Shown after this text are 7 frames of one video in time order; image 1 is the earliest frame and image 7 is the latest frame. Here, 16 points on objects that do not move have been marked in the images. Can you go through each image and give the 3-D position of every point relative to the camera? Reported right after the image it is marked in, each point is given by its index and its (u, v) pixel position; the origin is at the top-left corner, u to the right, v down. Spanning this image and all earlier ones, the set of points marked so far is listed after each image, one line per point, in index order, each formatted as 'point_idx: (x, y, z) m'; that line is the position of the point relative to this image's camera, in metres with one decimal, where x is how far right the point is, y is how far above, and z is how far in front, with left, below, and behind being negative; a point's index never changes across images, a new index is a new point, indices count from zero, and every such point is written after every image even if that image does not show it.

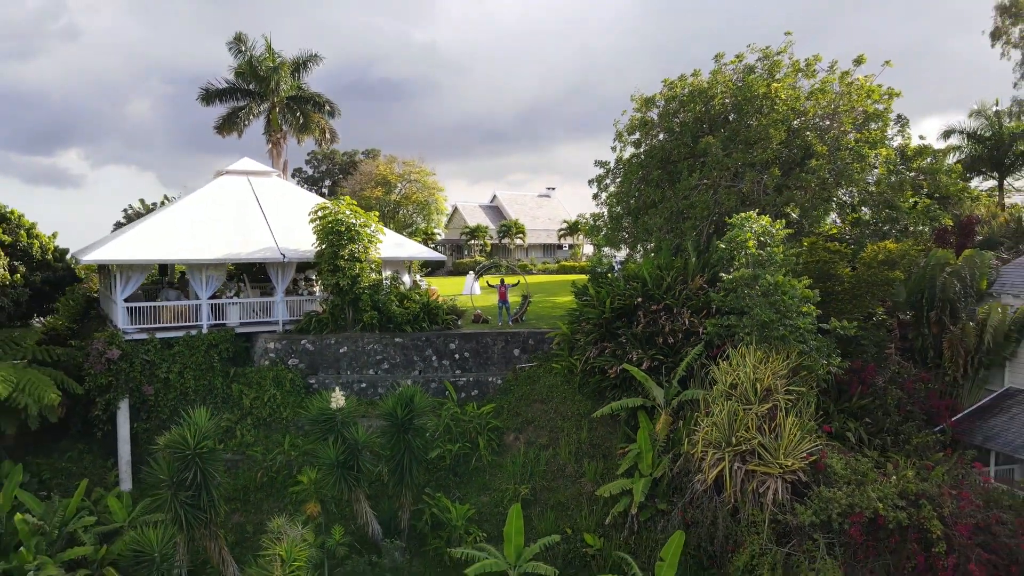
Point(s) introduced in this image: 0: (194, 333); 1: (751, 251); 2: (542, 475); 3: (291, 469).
0: (-7.4, -1.1, +15.1) m
1: (+4.7, +0.7, +12.6) m
2: (+0.7, -4.0, +13.8) m
3: (-4.6, -3.8, +13.3) m
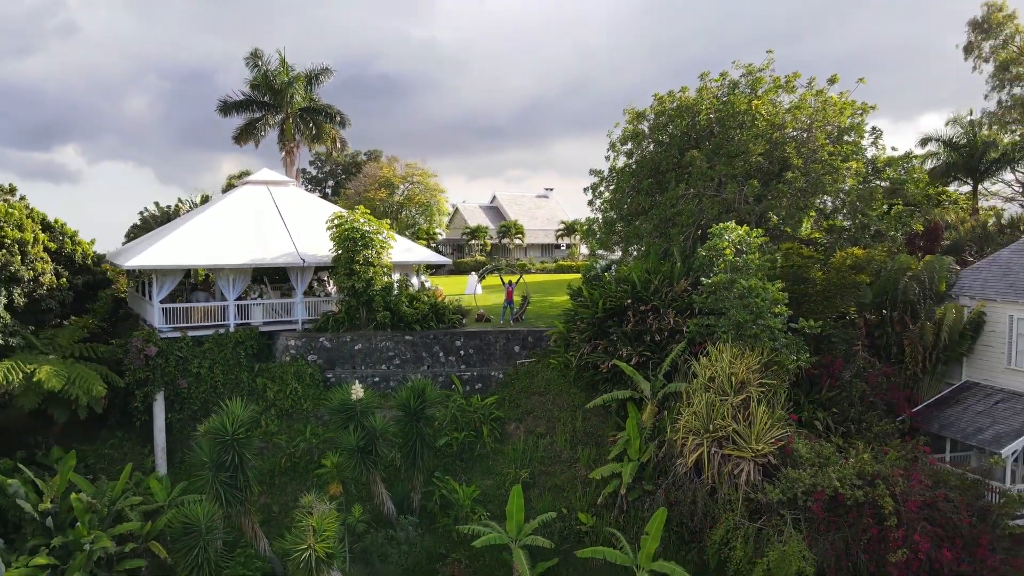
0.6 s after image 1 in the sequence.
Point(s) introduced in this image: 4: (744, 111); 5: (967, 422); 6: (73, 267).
0: (-7.4, -1.1, +16.5) m
1: (+4.7, +0.6, +14.0) m
2: (+0.7, -4.1, +15.2) m
3: (-4.6, -3.8, +14.6) m
4: (+6.6, +5.0, +18.3) m
5: (+10.2, -3.0, +14.4) m
6: (-10.9, +0.5, +16.0) m
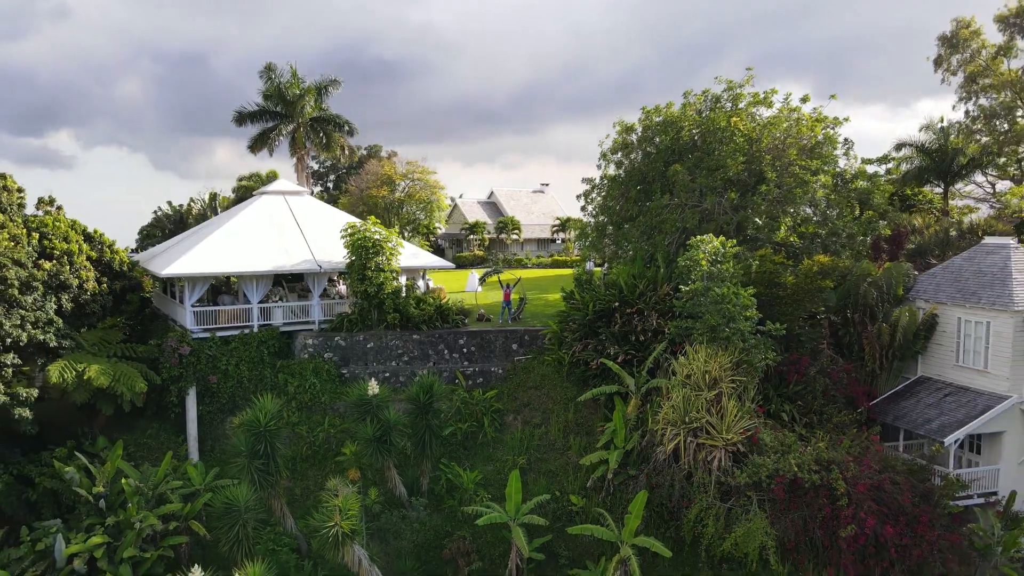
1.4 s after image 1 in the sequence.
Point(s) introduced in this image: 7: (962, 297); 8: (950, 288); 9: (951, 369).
0: (-7.4, -1.2, +18.0) m
1: (+4.7, +0.5, +15.5) m
2: (+0.6, -4.2, +16.8) m
3: (-4.6, -4.0, +16.2) m
4: (+6.5, +5.0, +19.8) m
5: (+10.2, -3.1, +16.0) m
6: (-11.0, +0.4, +17.5) m
7: (+11.6, -0.2, +16.5) m
8: (+11.7, +0.1, +17.0) m
9: (+11.5, -2.1, +16.8) m
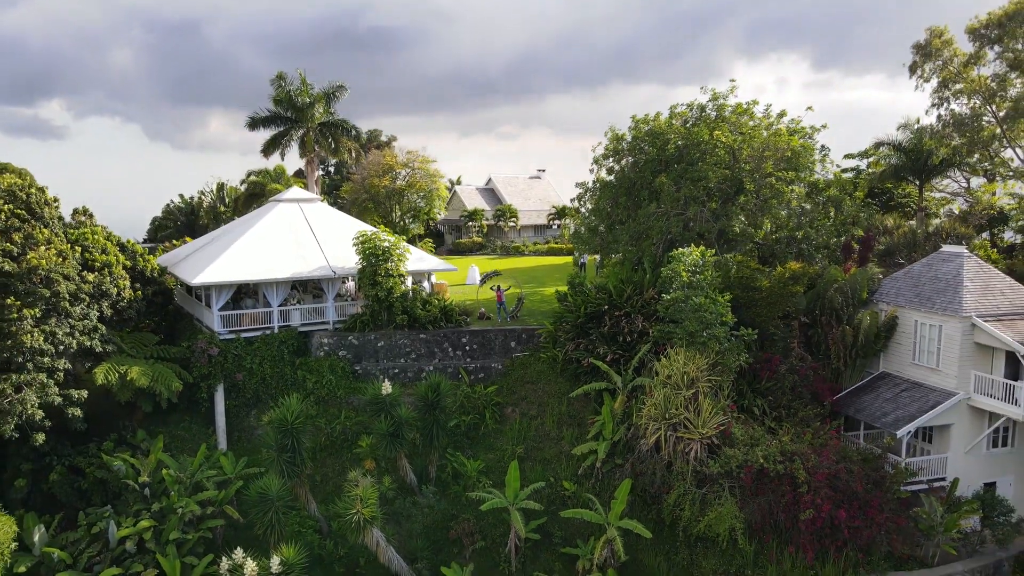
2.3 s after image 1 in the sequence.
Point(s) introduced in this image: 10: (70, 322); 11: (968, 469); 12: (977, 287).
0: (-7.5, -1.4, +19.6) m
1: (+4.6, +0.3, +17.1) m
2: (+0.6, -4.4, +18.6) m
3: (-4.6, -4.2, +18.0) m
4: (+6.5, +4.9, +21.3) m
5: (+10.1, -3.3, +17.7) m
6: (-11.0, +0.2, +19.1) m
7: (+11.6, -0.4, +18.1) m
8: (+11.6, -0.1, +18.7) m
9: (+11.5, -2.2, +18.5) m
10: (-10.7, -0.8, +15.5) m
11: (+12.3, -4.9, +17.2) m
12: (+12.8, 0.0, +17.5) m
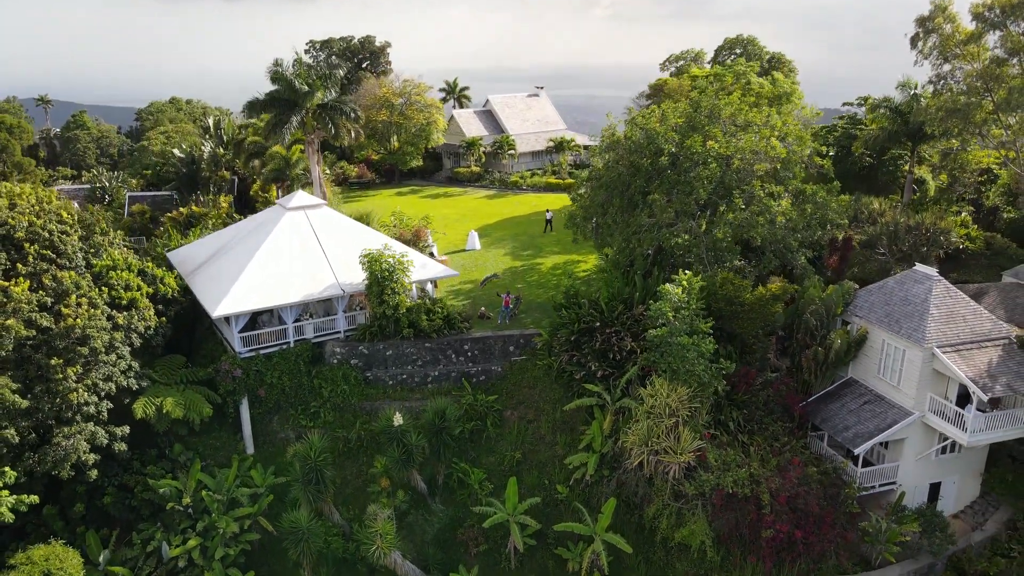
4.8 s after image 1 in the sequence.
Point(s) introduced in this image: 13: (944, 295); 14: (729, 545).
0: (-7.5, -2.0, +21.1) m
1: (+4.6, -0.7, +18.4) m
2: (+0.6, -5.1, +20.6) m
3: (-4.7, -5.0, +19.9) m
4: (+6.4, +4.6, +21.7) m
5: (+10.1, -4.1, +19.6) m
6: (-11.1, -0.5, +20.3) m
7: (+11.5, -1.1, +19.5) m
8: (+11.6, -0.7, +20.0) m
9: (+11.4, -2.9, +20.1) m
10: (-10.8, -2.1, +17.0) m
11: (+12.3, -5.7, +19.3) m
12: (+12.7, -0.8, +18.8) m
13: (+13.1, -0.2, +19.2) m
14: (+6.0, -7.1, +17.6) m
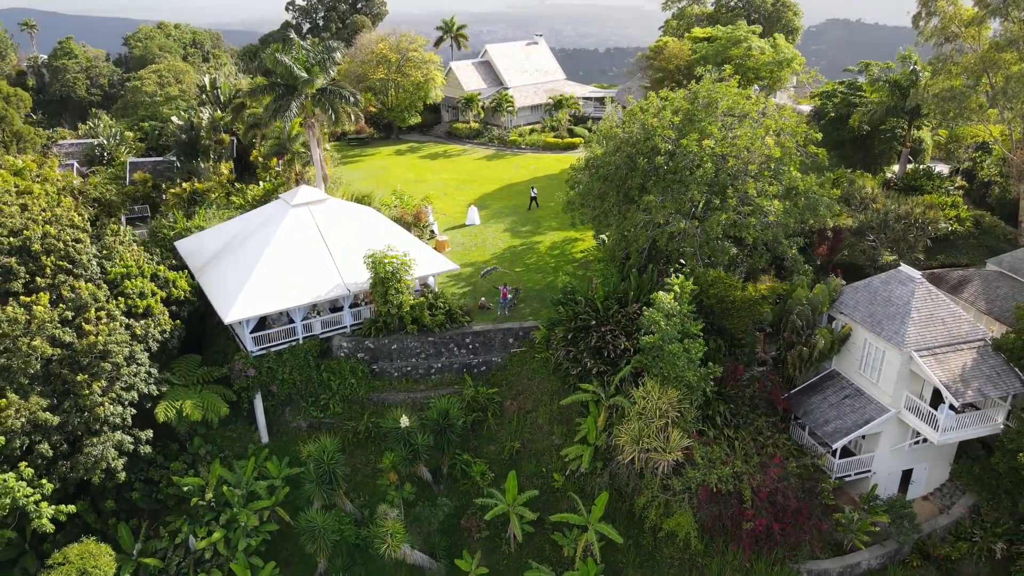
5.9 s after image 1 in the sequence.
0: (-7.5, -1.9, +22.1) m
1: (+4.5, -0.9, +19.3) m
2: (+0.6, -5.1, +21.9) m
3: (-4.7, -5.0, +21.2) m
4: (+6.3, +4.7, +22.1) m
5: (+10.1, -4.1, +20.8) m
6: (-11.1, -0.6, +21.1) m
7: (+11.5, -1.2, +20.4) m
8: (+11.5, -0.8, +20.8) m
9: (+11.4, -2.9, +21.2) m
10: (-10.8, -2.5, +18.0) m
11: (+12.3, -5.8, +20.7) m
12: (+12.7, -0.9, +19.7) m
13: (+13.0, -0.3, +20.0) m
14: (+6.0, -7.4, +19.0) m
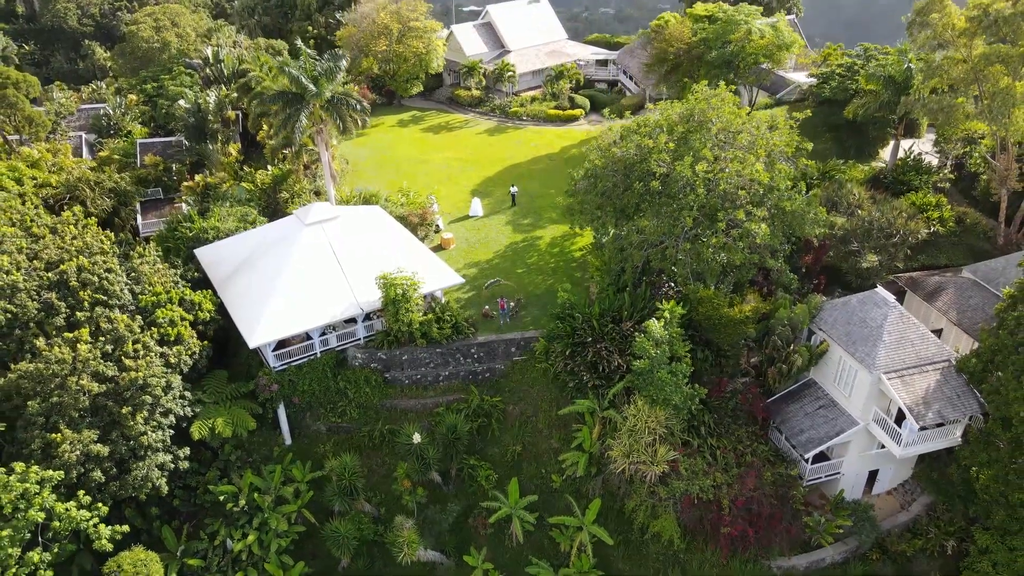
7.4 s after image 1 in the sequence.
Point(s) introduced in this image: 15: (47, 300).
0: (-7.5, -2.6, +23.8) m
1: (+4.6, -1.8, +20.9) m
2: (+0.6, -5.7, +23.9) m
3: (-4.6, -5.8, +23.2) m
4: (+6.4, +4.0, +23.2) m
5: (+10.2, -4.9, +22.7) m
6: (-11.0, -1.3, +22.8) m
7: (+11.5, -2.0, +22.0) m
8: (+11.6, -1.5, +22.5) m
9: (+11.5, -3.6, +23.0) m
10: (-10.7, -3.6, +19.8) m
11: (+12.4, -6.5, +22.7) m
12: (+12.8, -1.8, +21.4) m
13: (+13.1, -1.1, +21.6) m
14: (+6.1, -8.3, +21.3) m
15: (-14.4, -0.4, +19.6) m
